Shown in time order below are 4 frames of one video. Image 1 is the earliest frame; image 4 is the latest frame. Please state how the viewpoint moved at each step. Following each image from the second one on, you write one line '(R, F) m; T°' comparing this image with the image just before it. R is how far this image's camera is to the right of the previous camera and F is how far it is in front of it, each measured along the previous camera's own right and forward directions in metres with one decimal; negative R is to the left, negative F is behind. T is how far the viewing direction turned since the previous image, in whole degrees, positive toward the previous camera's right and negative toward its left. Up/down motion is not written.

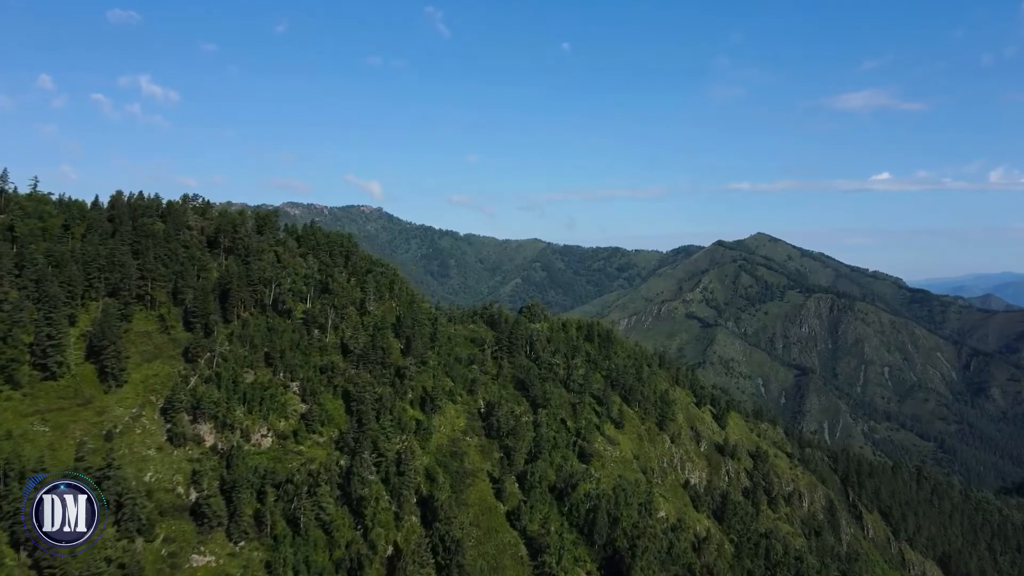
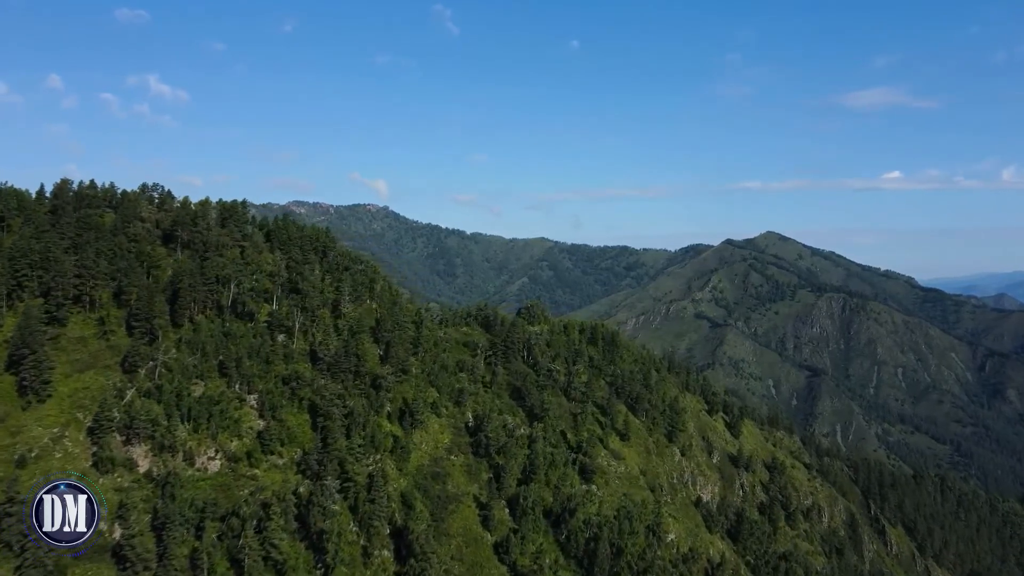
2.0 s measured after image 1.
(+3.1, +14.5) m; -1°
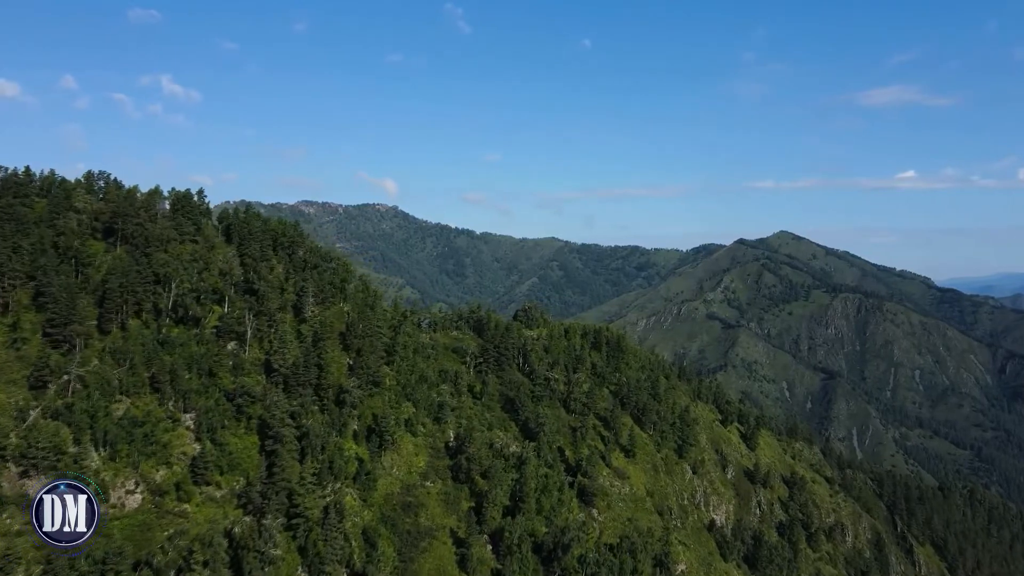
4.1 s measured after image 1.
(+4.0, +15.2) m; -1°
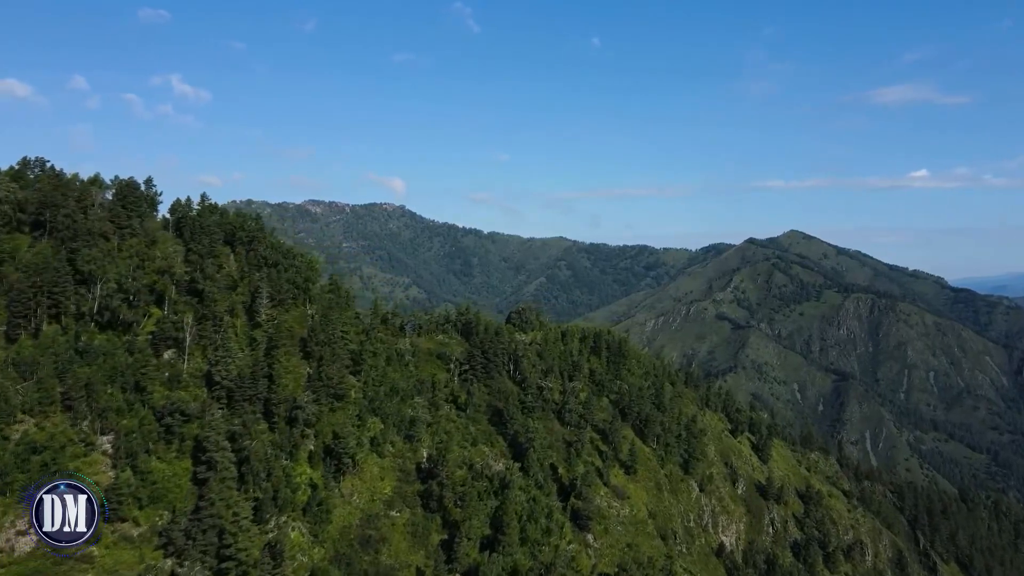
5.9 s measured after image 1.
(+4.1, +12.9) m; -1°
